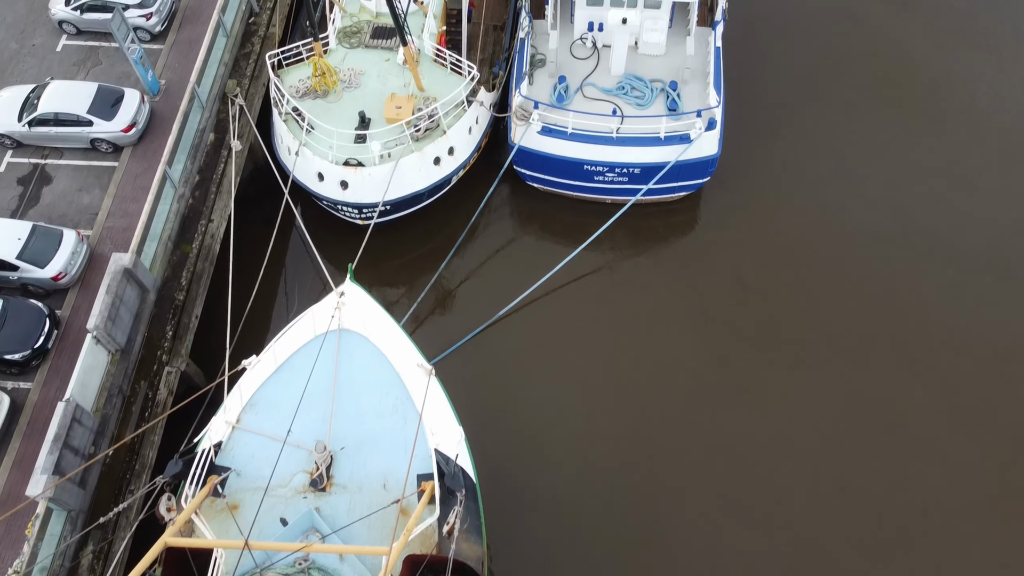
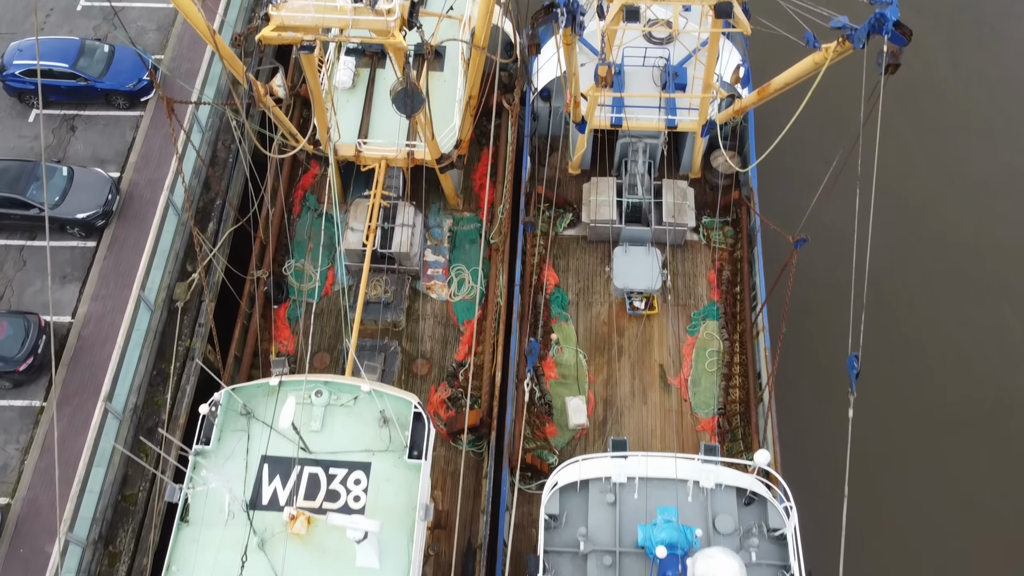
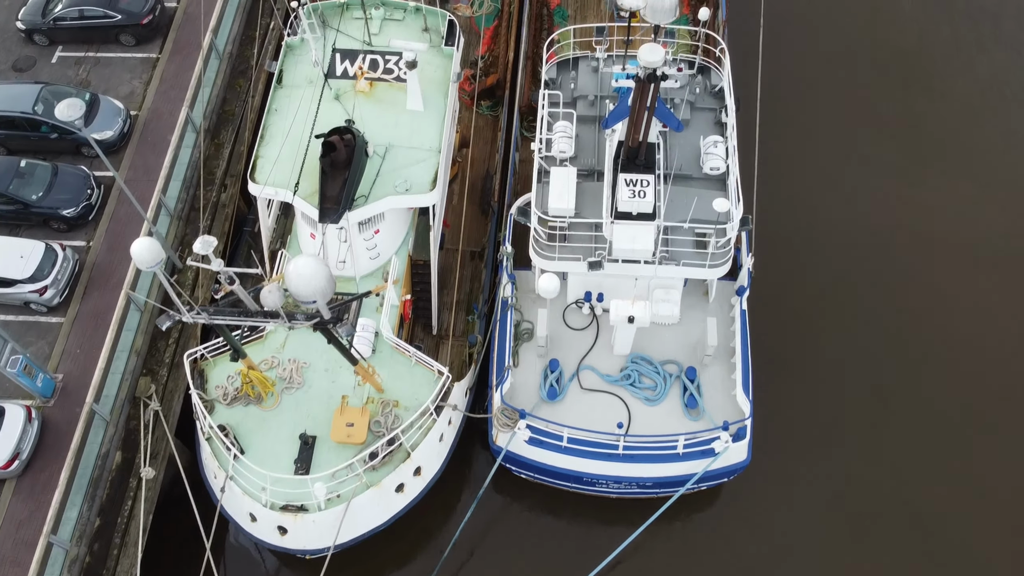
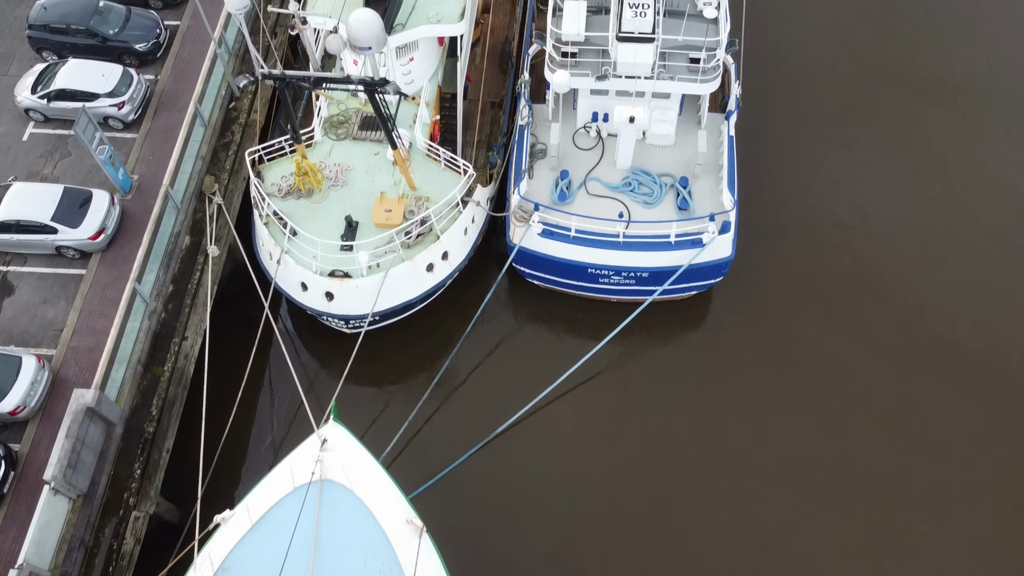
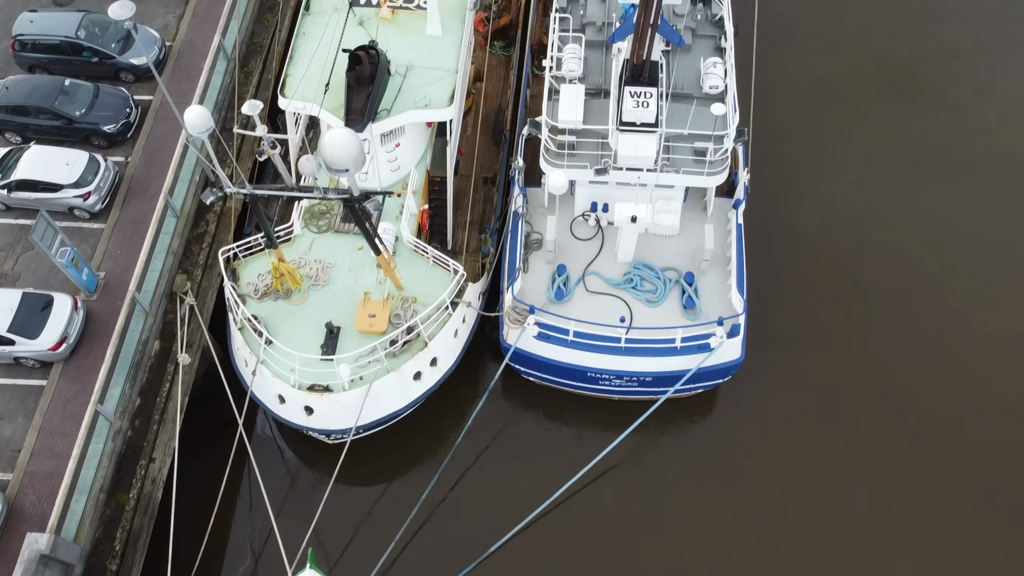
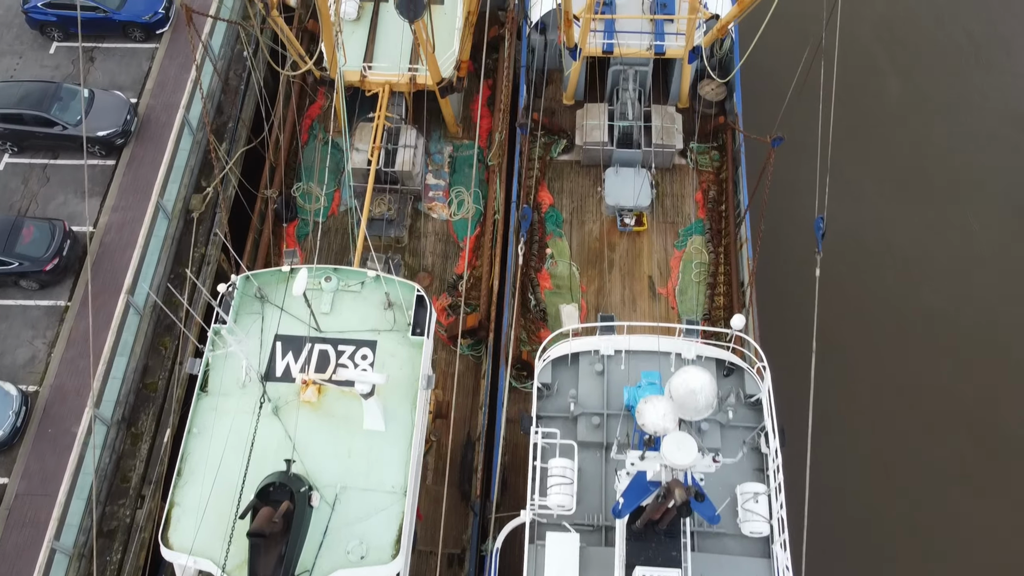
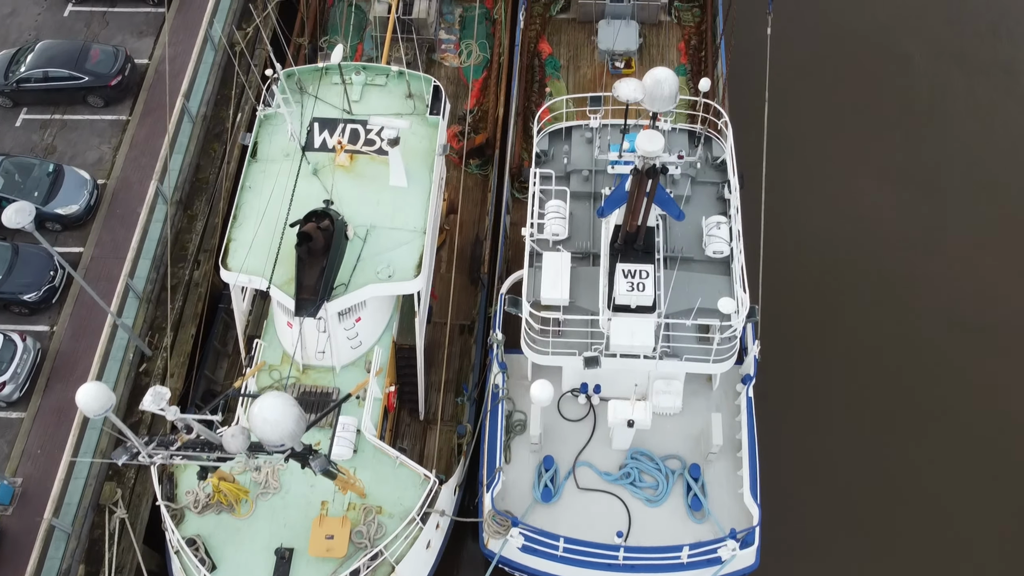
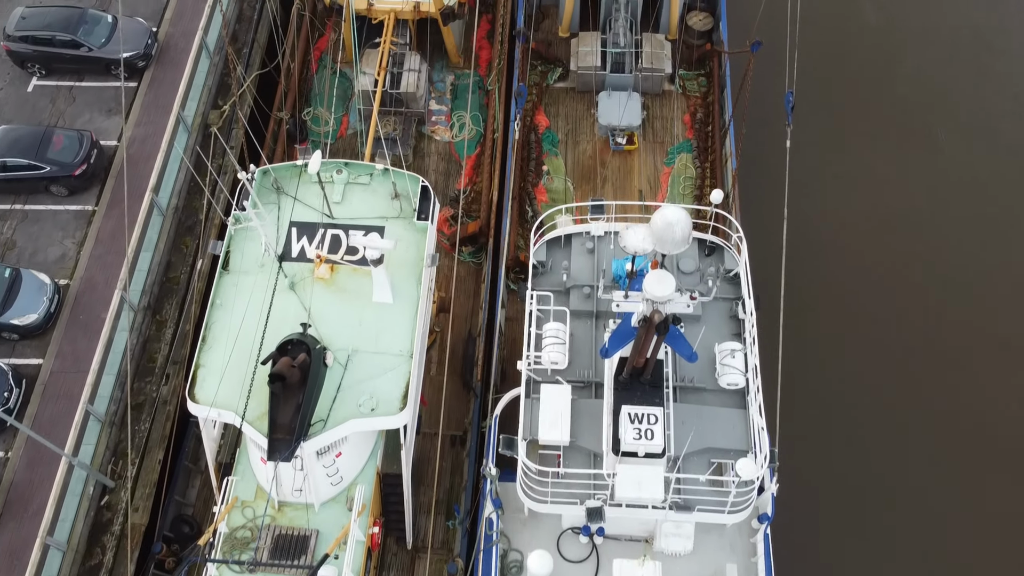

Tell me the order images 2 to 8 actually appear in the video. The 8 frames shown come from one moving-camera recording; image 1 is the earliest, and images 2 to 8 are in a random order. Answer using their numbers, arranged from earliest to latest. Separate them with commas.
4, 5, 3, 7, 8, 6, 2
